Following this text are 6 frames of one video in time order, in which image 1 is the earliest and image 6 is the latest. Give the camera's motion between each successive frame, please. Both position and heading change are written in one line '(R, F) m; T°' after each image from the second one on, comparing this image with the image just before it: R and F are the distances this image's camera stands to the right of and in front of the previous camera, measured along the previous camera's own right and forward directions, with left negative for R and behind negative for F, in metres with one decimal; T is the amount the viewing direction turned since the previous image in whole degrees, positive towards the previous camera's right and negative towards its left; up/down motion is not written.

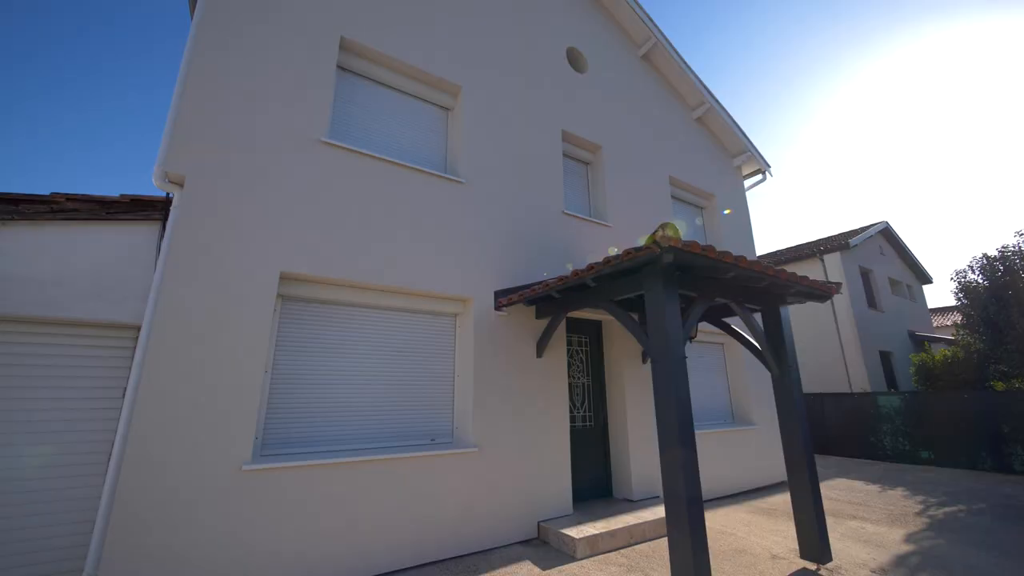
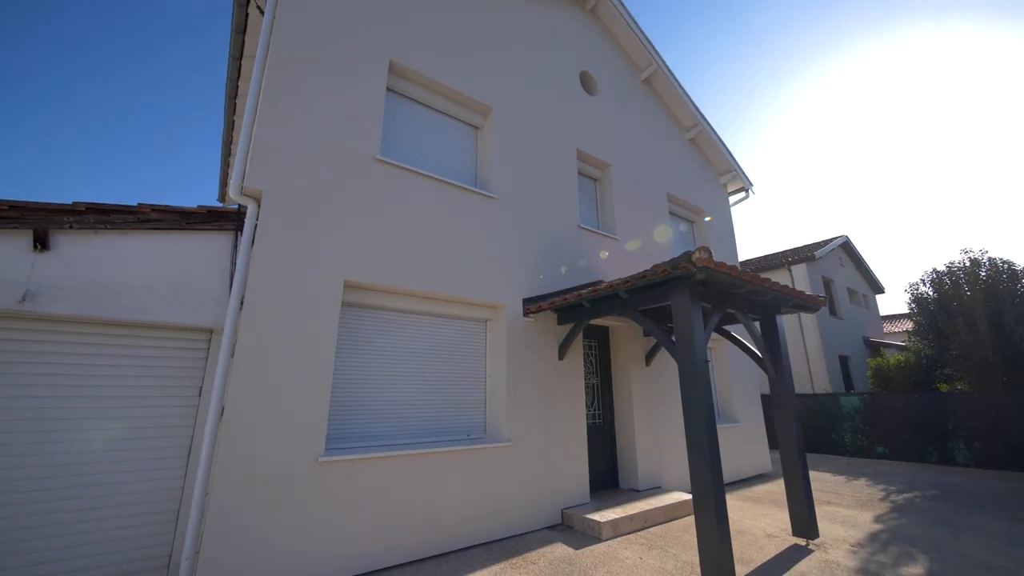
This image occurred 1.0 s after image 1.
(-0.7, -0.4) m; +4°
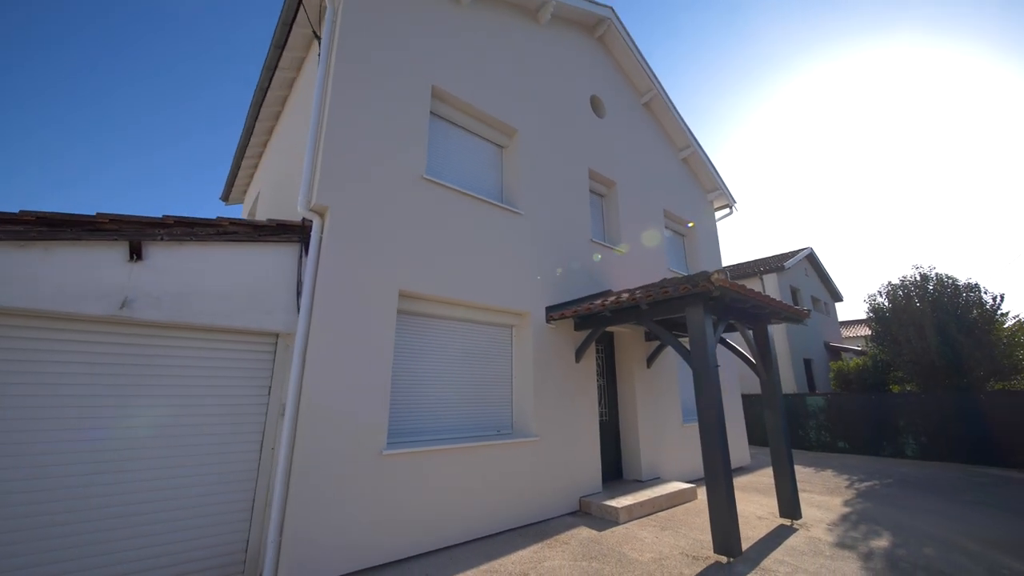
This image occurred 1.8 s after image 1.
(-0.7, -0.5) m; +4°
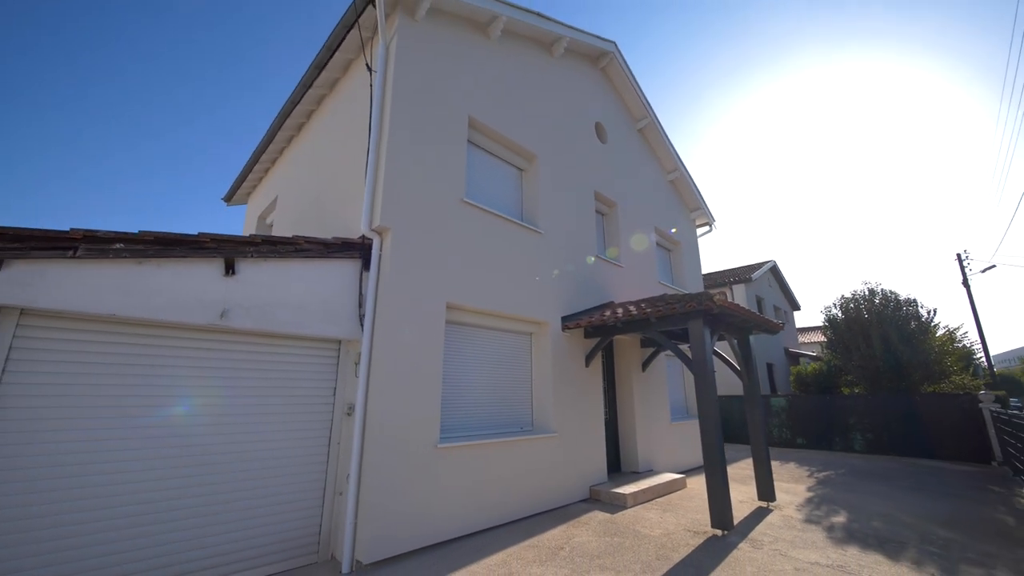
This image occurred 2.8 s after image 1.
(-0.8, -0.6) m; +4°
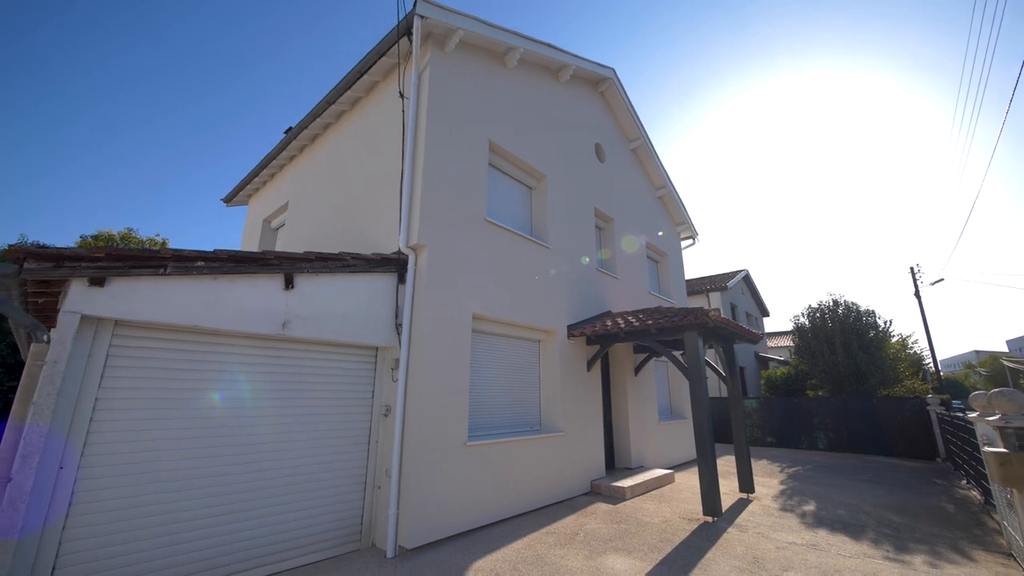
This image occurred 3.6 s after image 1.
(-0.6, -0.5) m; +3°
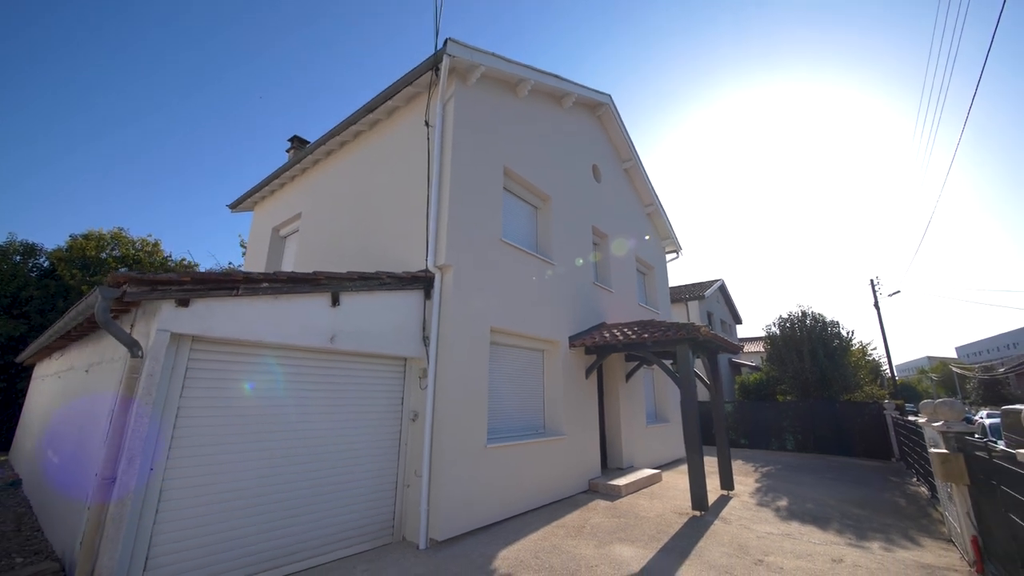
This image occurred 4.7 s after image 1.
(-0.5, -0.5) m; +3°
